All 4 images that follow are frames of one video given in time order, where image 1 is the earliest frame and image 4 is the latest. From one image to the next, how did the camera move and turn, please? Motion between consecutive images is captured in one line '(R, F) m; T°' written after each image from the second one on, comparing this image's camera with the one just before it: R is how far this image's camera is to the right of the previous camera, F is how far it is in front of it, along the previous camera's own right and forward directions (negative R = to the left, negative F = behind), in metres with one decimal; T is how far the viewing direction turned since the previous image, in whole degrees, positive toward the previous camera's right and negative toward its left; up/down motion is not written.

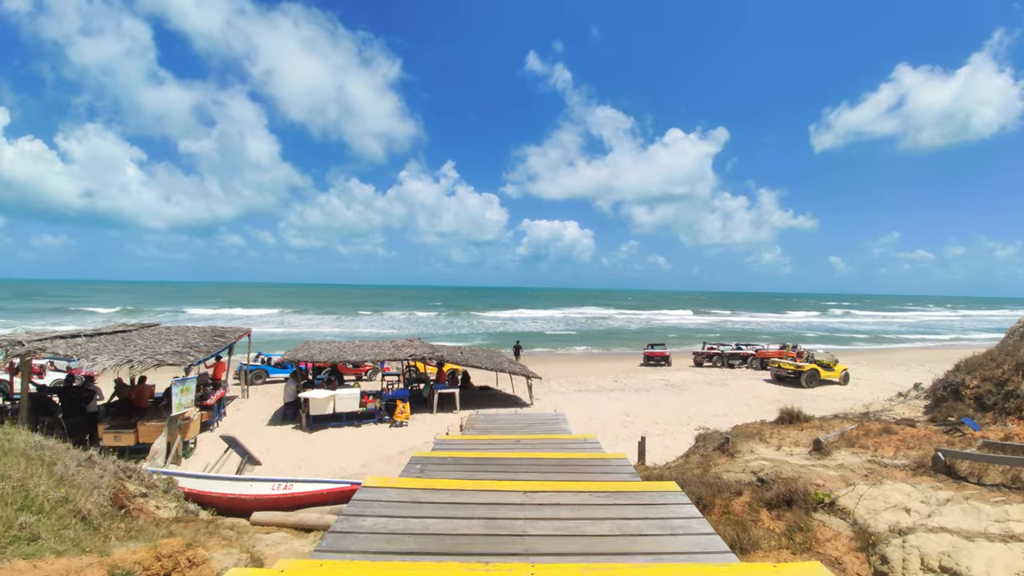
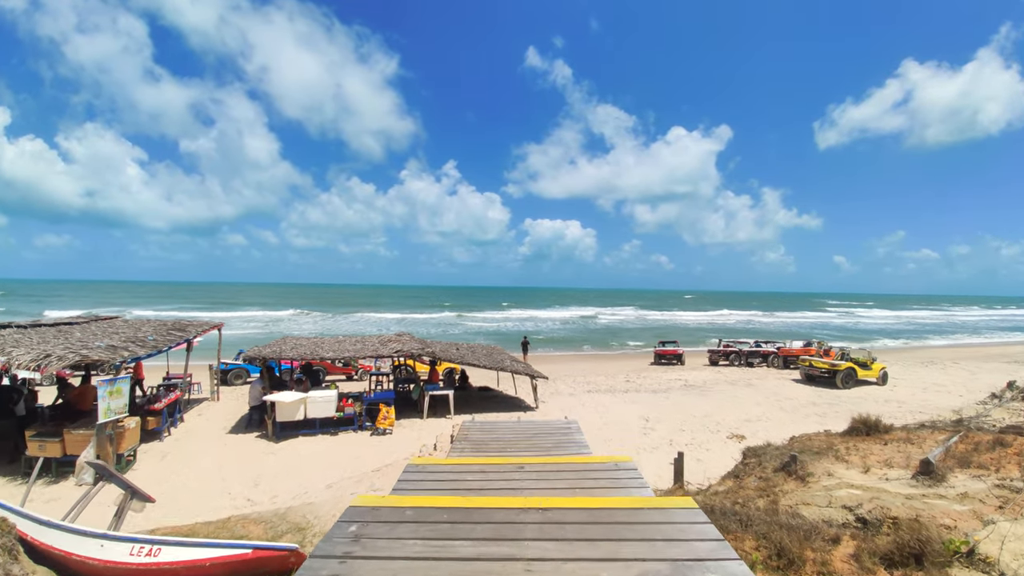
(0.0, +1.8) m; 0°
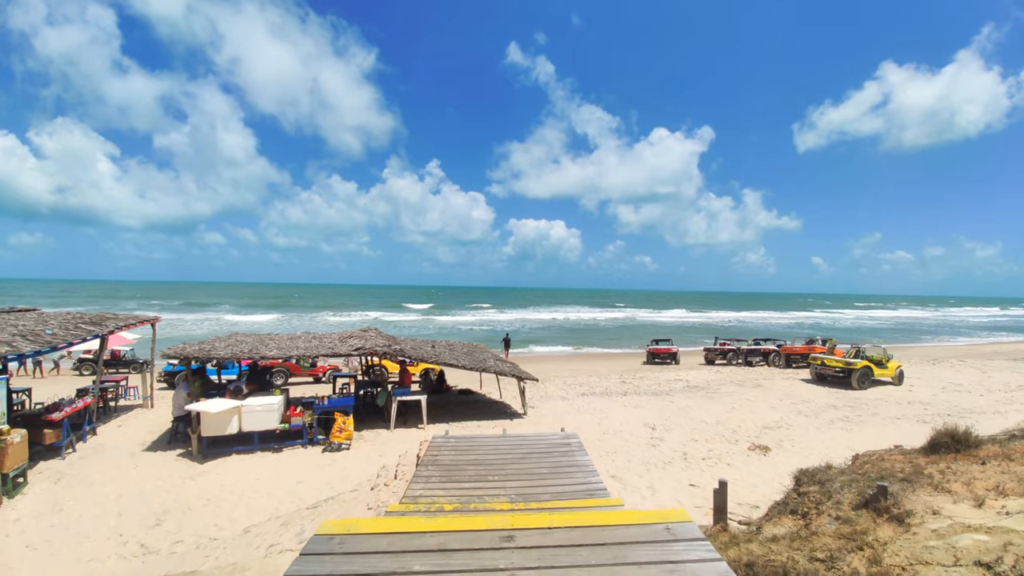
(0.0, +1.7) m; +2°
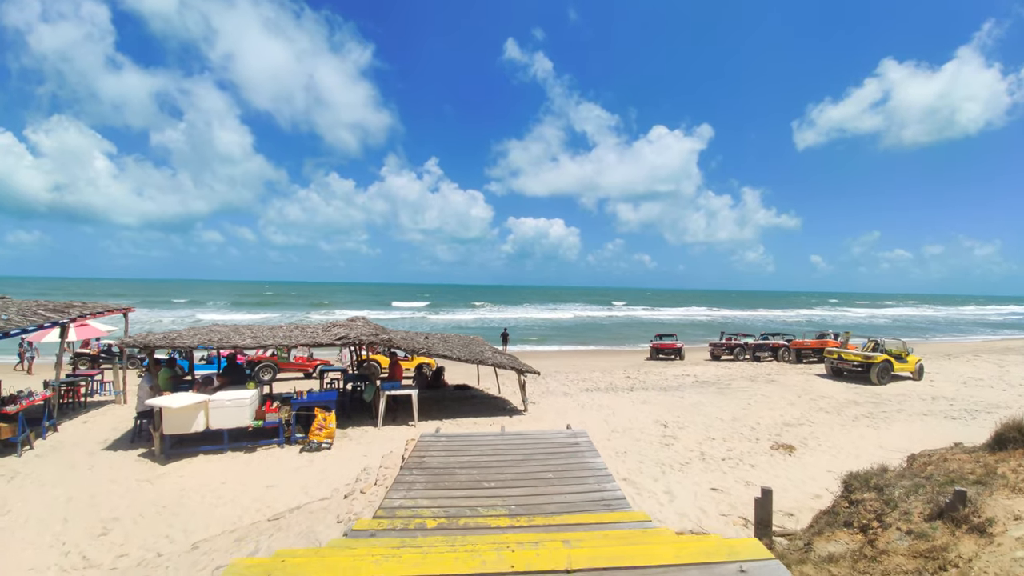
(0.0, +0.8) m; 0°
